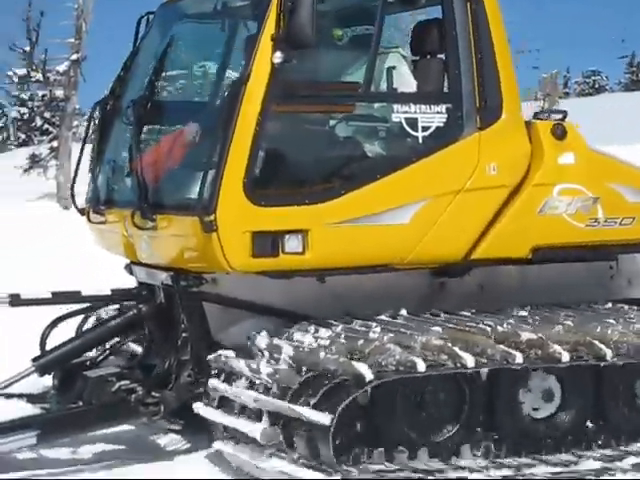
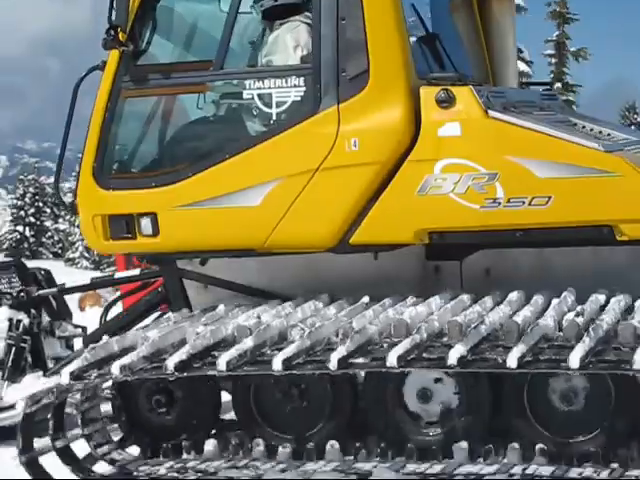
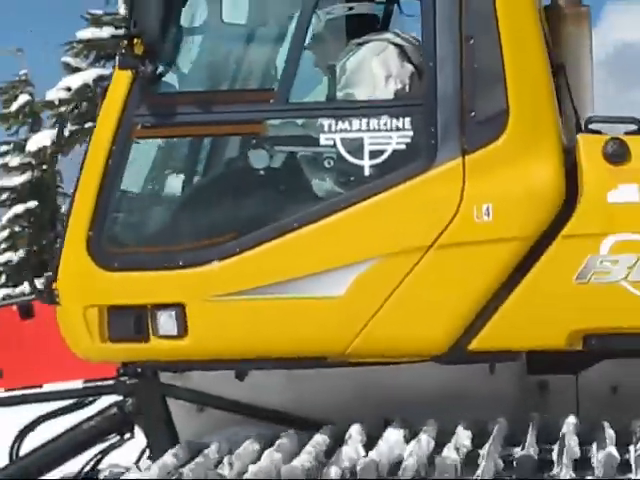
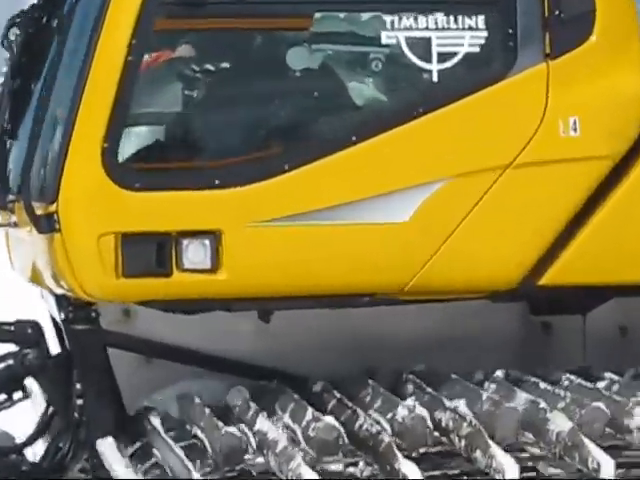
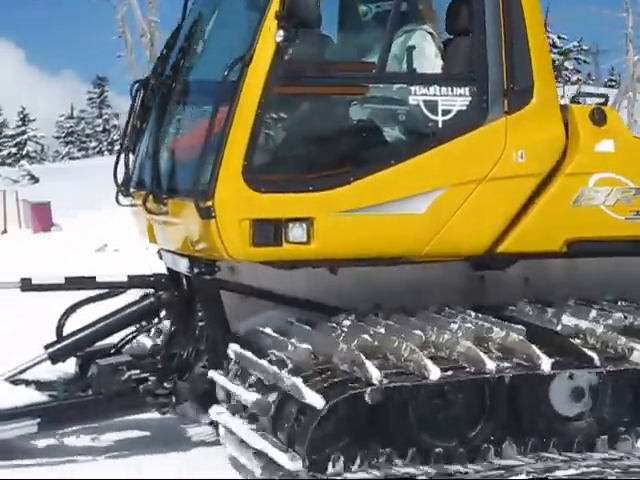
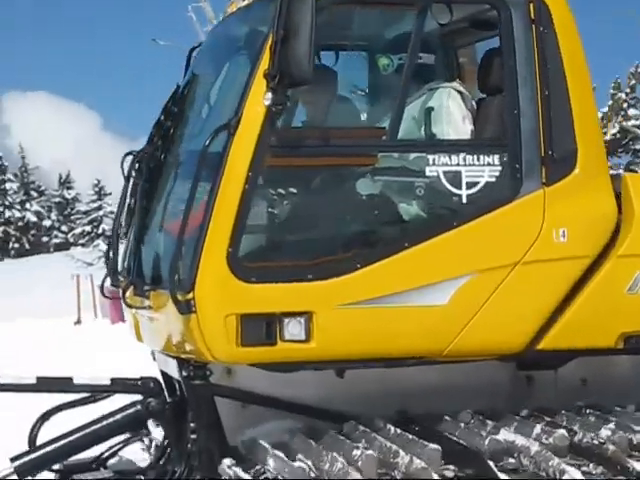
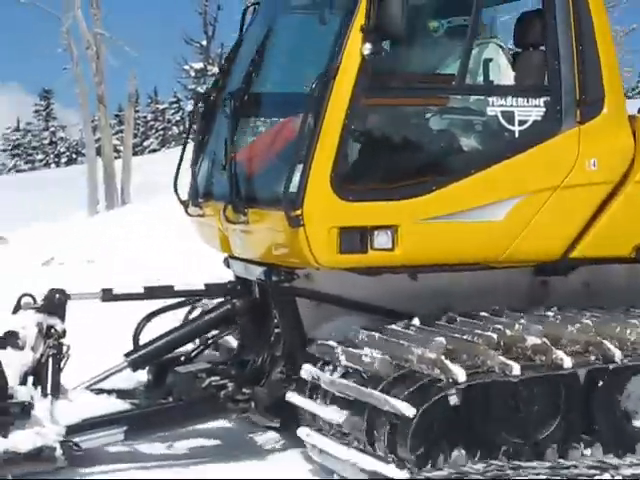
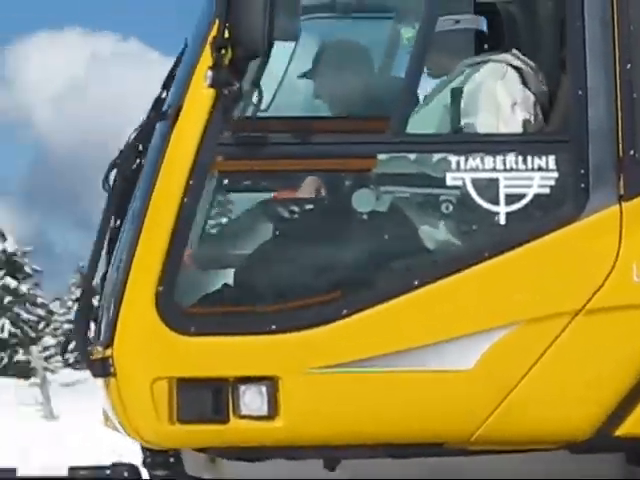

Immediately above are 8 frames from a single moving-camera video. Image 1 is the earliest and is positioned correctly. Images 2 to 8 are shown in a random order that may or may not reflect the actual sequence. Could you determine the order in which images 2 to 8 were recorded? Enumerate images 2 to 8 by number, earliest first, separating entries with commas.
7, 5, 6, 4, 8, 3, 2
